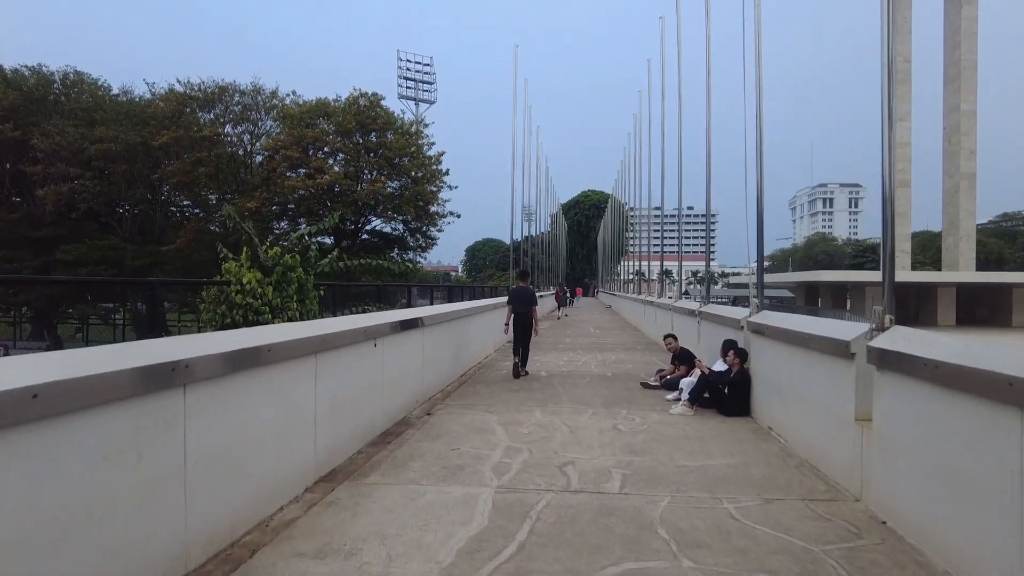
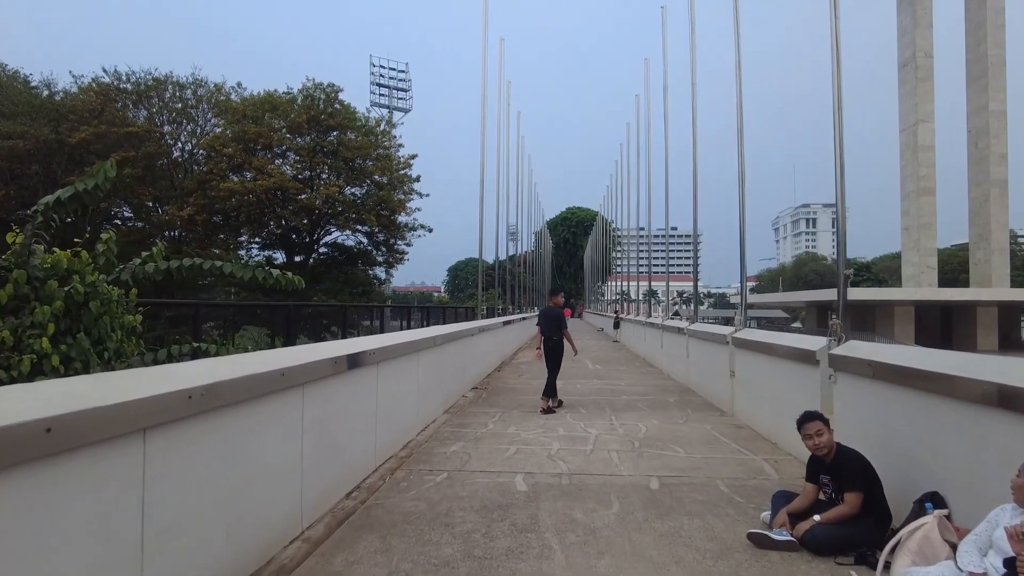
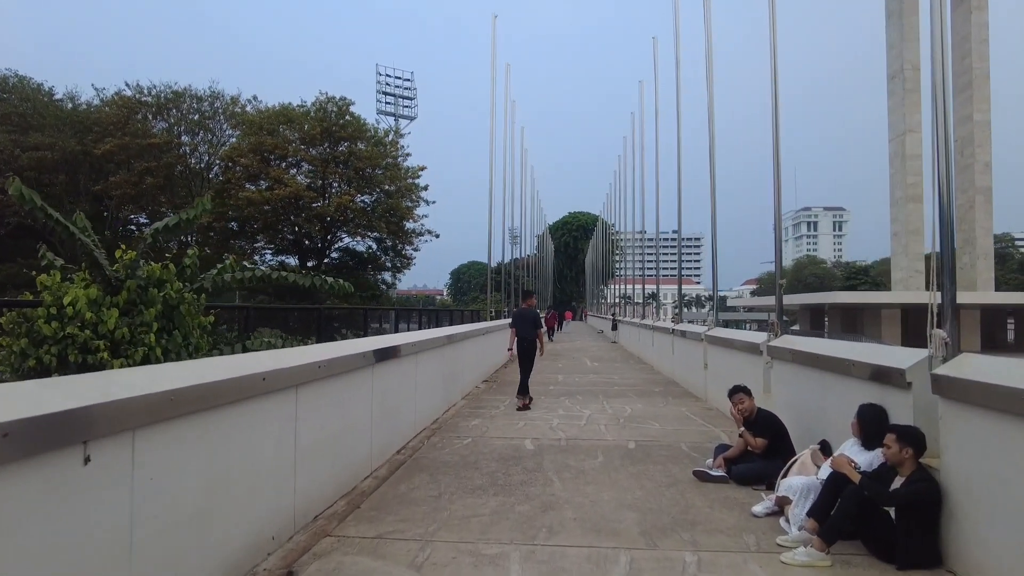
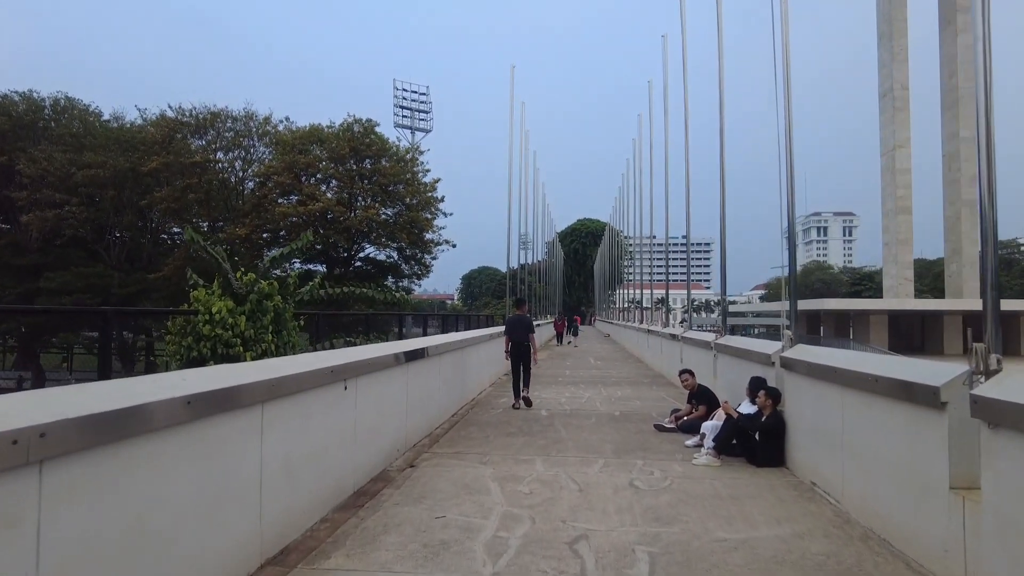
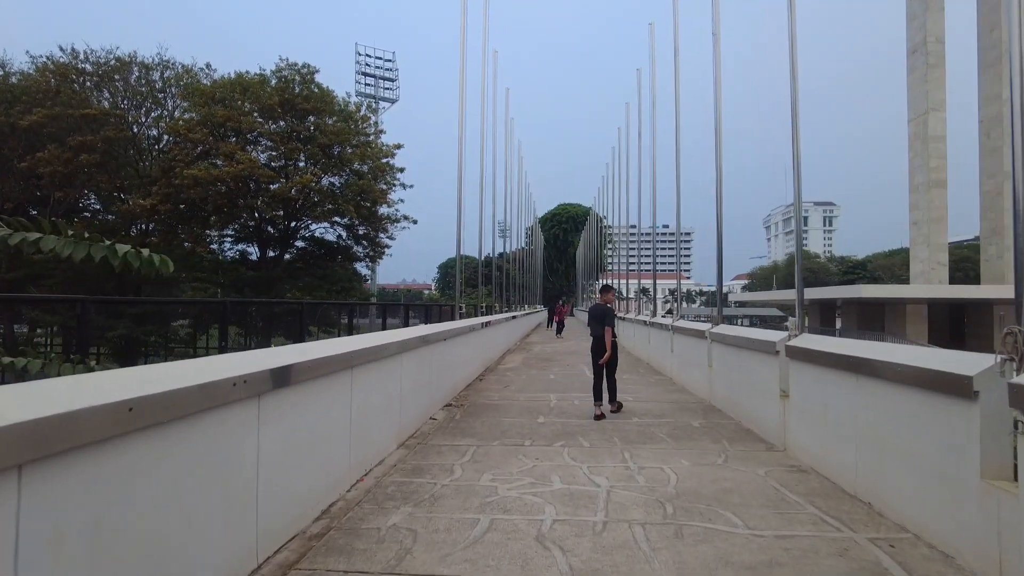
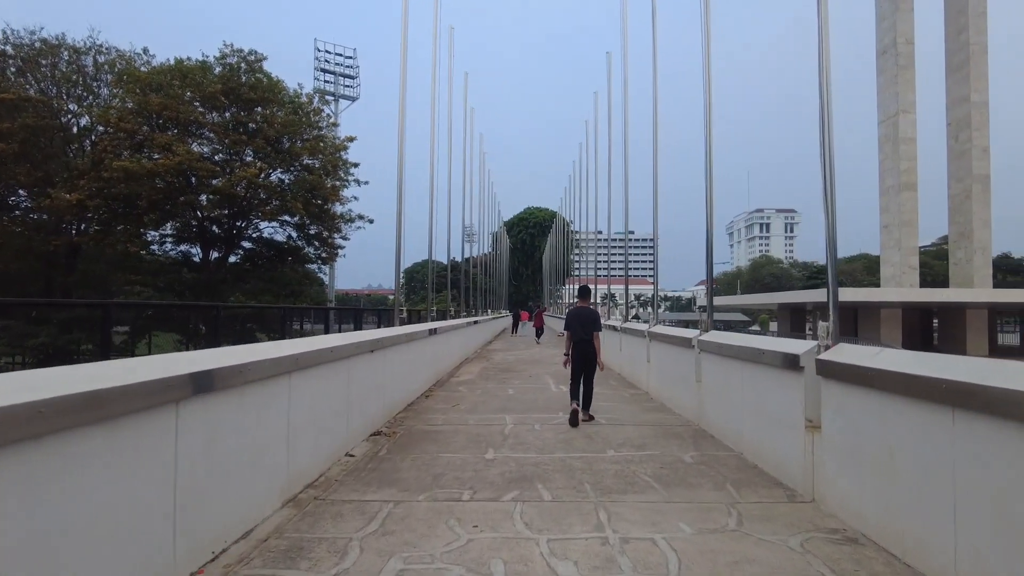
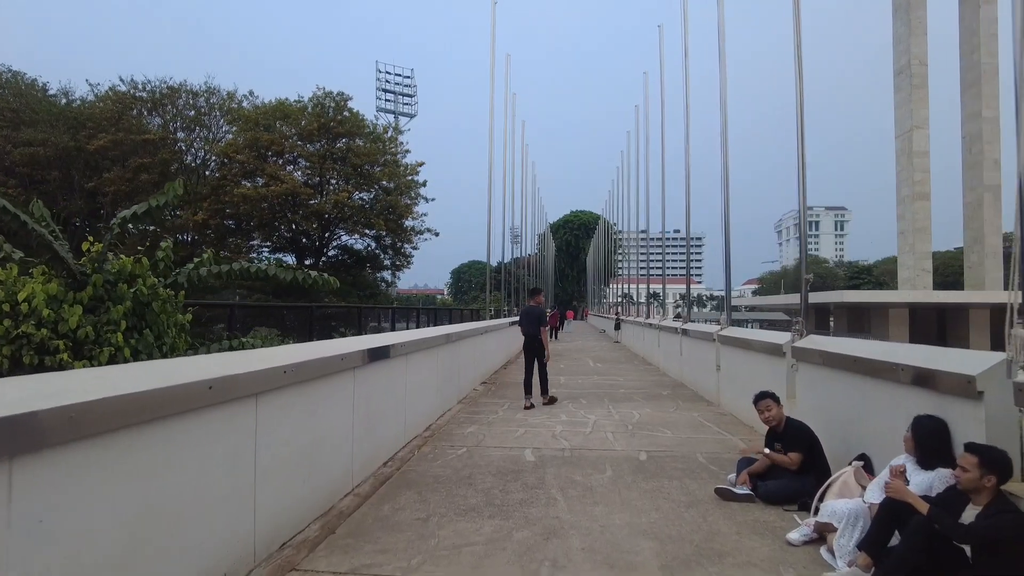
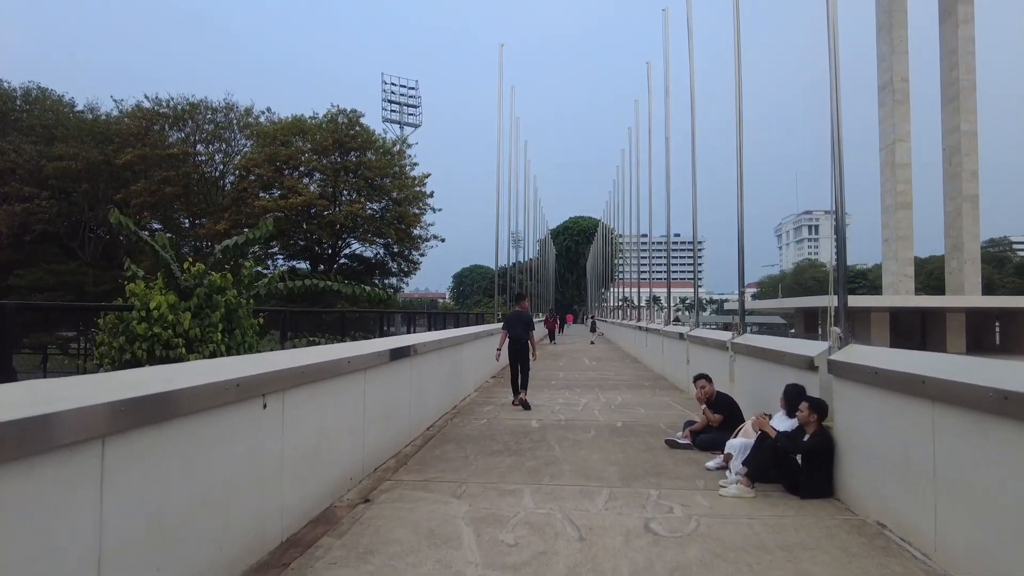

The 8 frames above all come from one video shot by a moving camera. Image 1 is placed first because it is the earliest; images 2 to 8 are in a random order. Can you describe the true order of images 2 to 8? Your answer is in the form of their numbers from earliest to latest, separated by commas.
4, 8, 3, 7, 2, 5, 6
